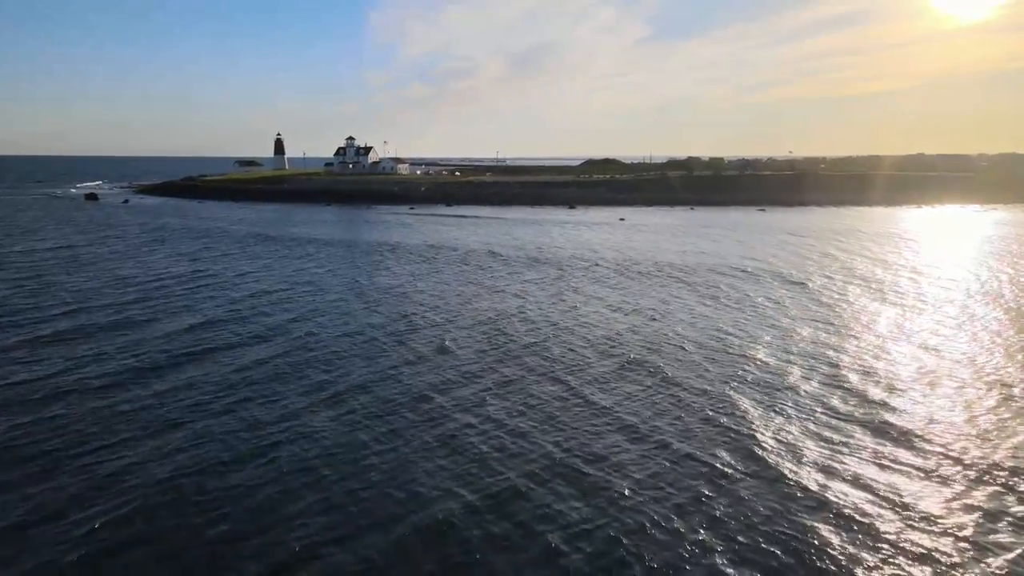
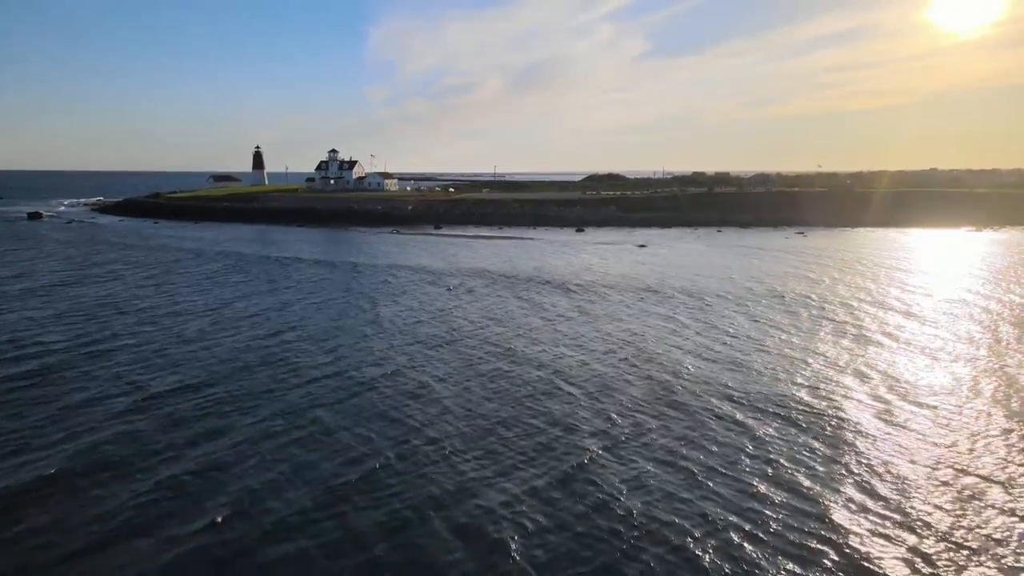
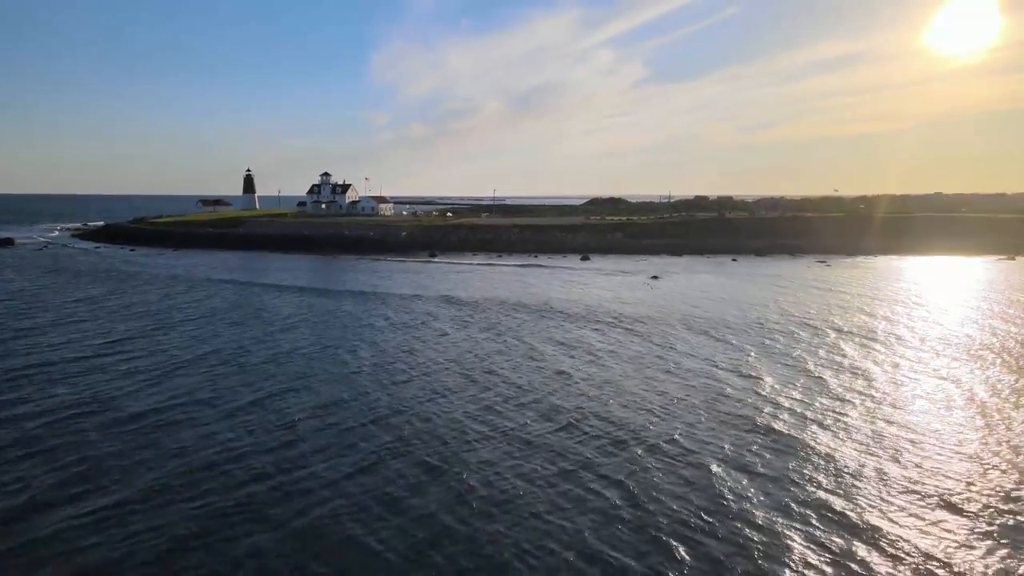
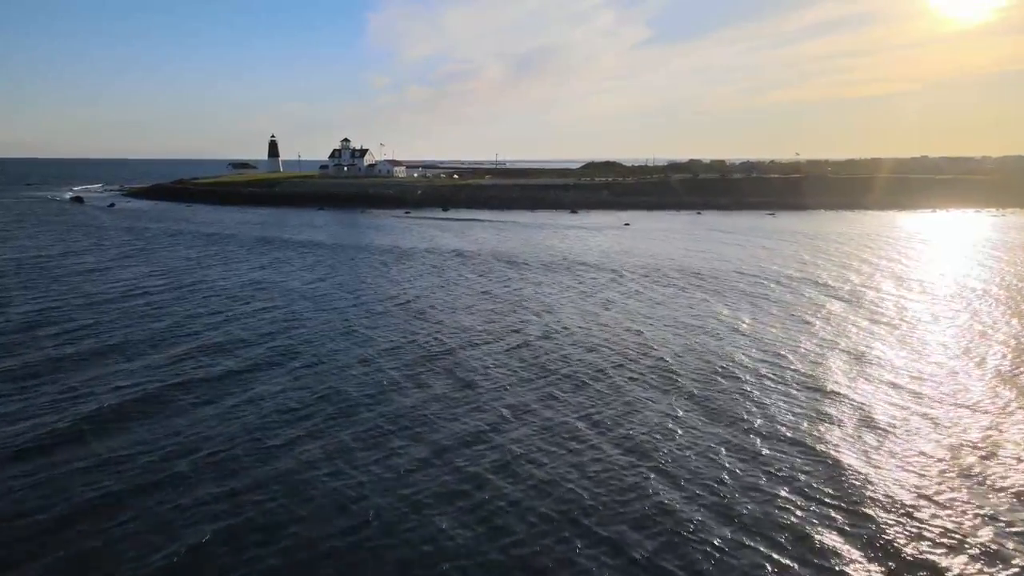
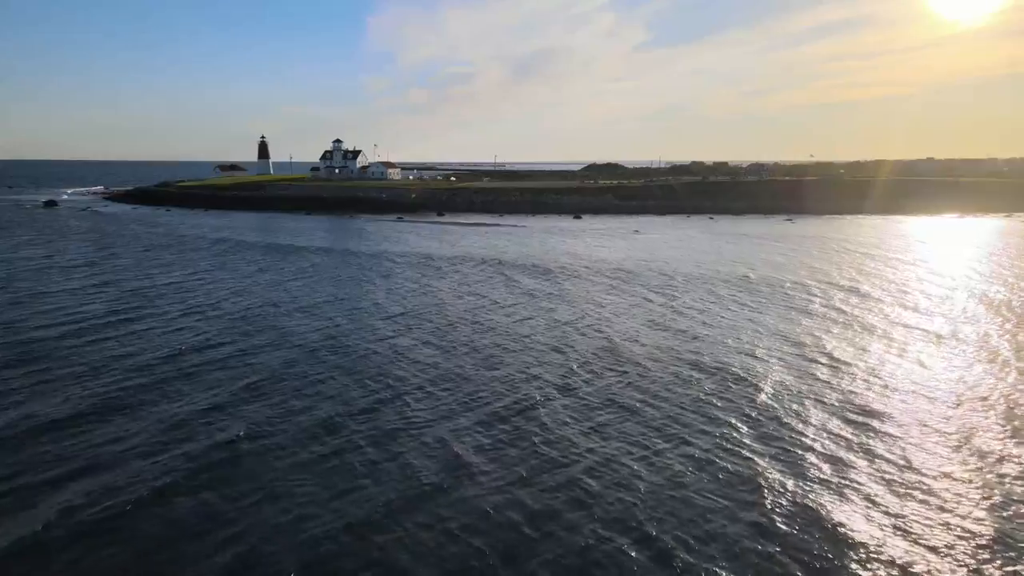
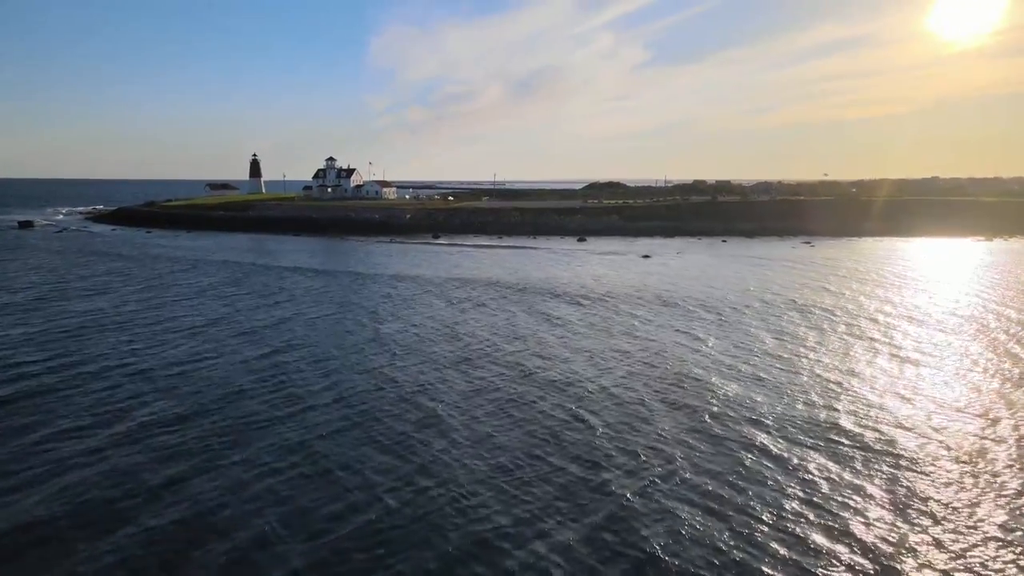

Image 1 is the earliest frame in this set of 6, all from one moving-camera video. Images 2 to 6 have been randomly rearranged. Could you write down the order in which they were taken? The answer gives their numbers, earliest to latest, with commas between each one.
4, 5, 2, 6, 3
